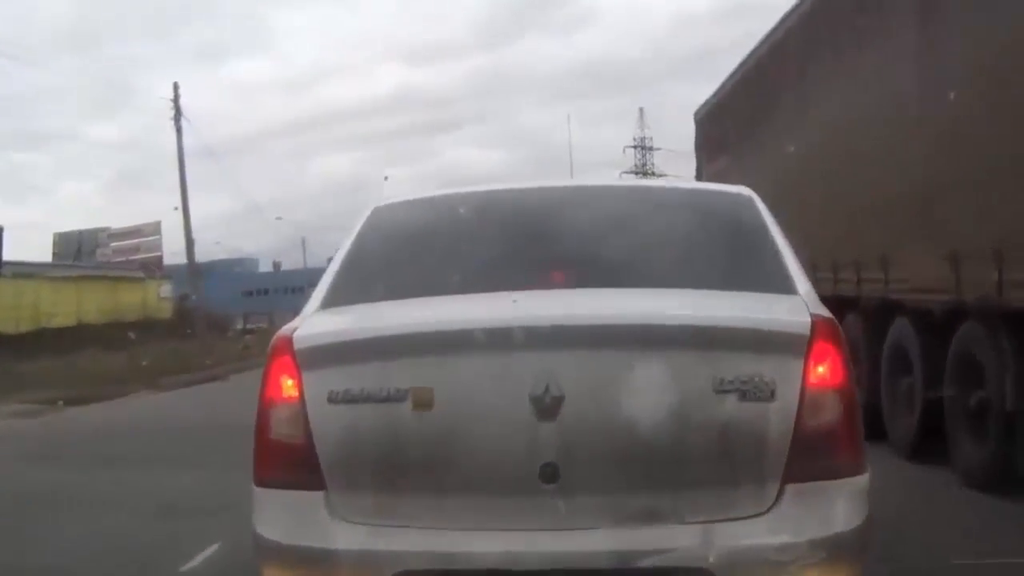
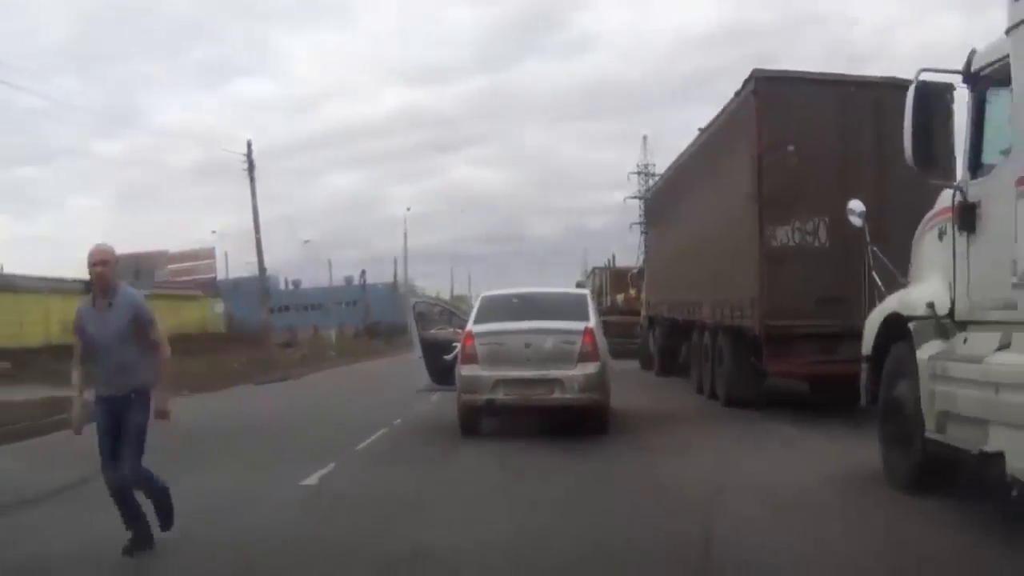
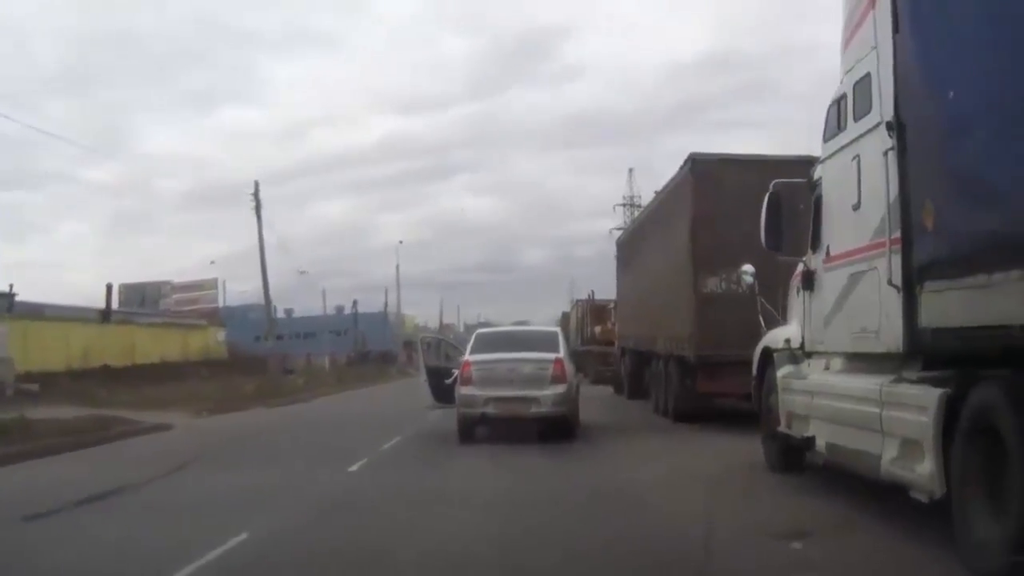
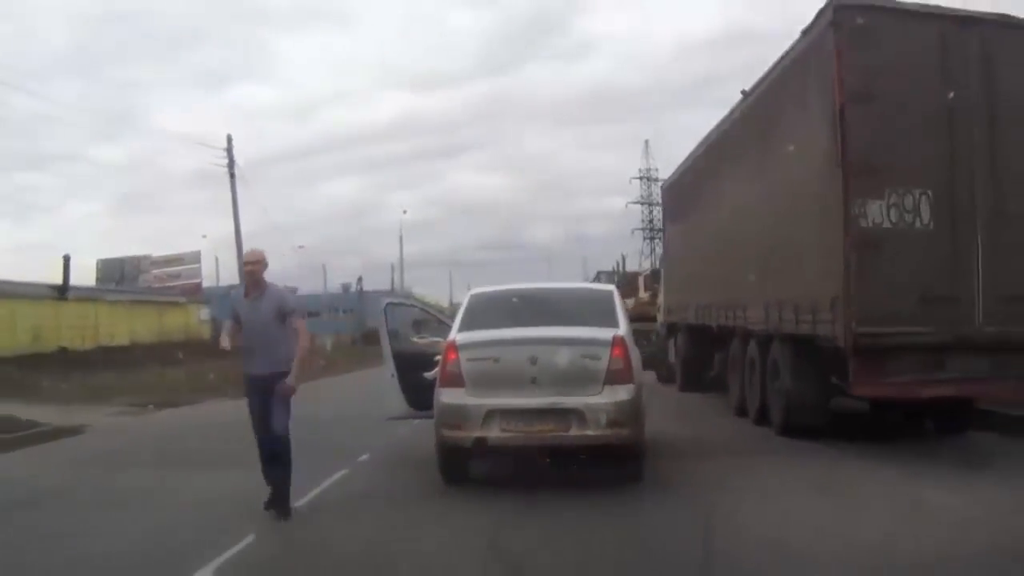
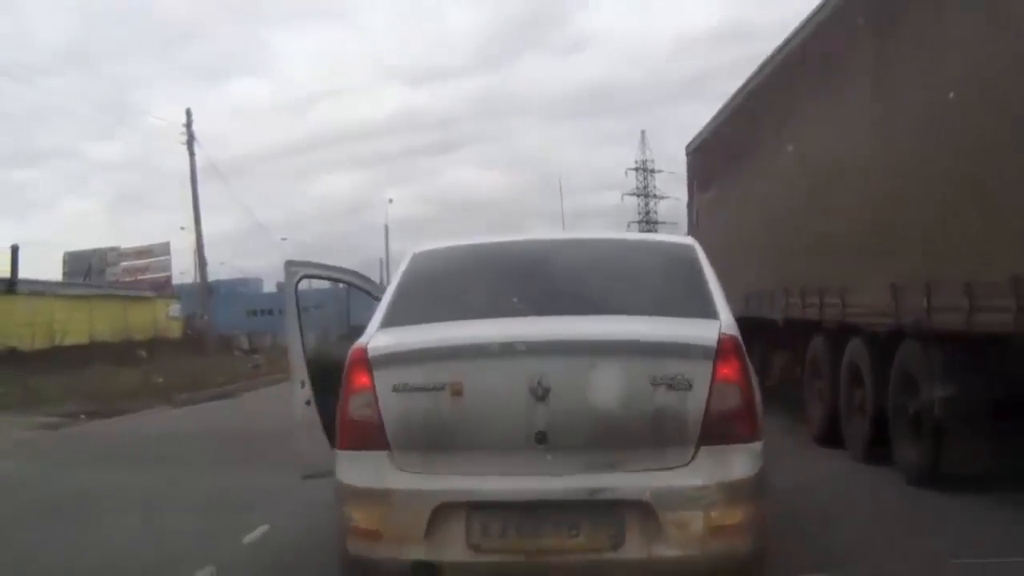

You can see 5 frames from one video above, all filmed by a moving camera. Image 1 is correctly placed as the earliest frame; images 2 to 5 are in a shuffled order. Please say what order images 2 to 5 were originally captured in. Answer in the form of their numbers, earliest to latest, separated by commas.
5, 4, 2, 3
